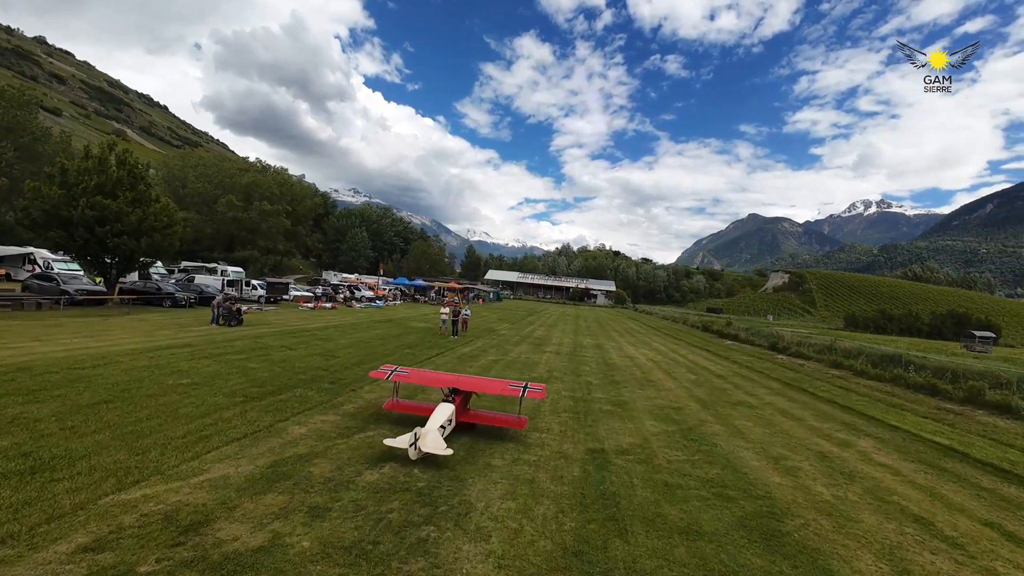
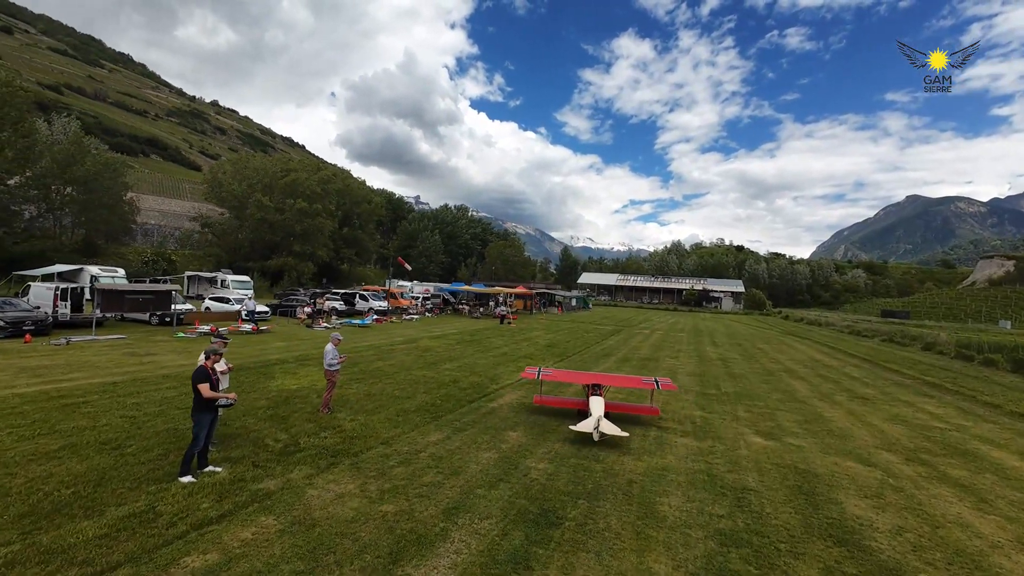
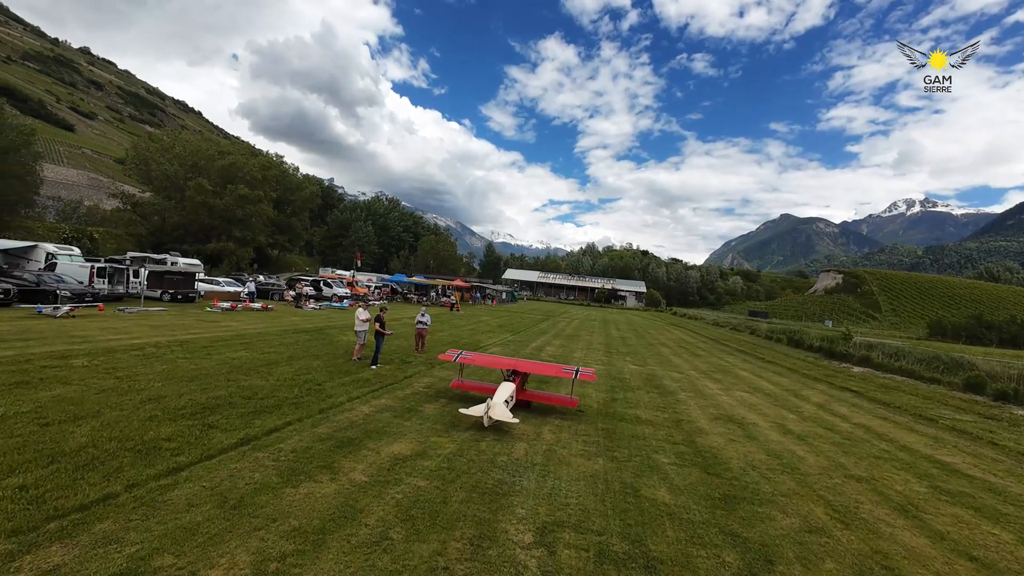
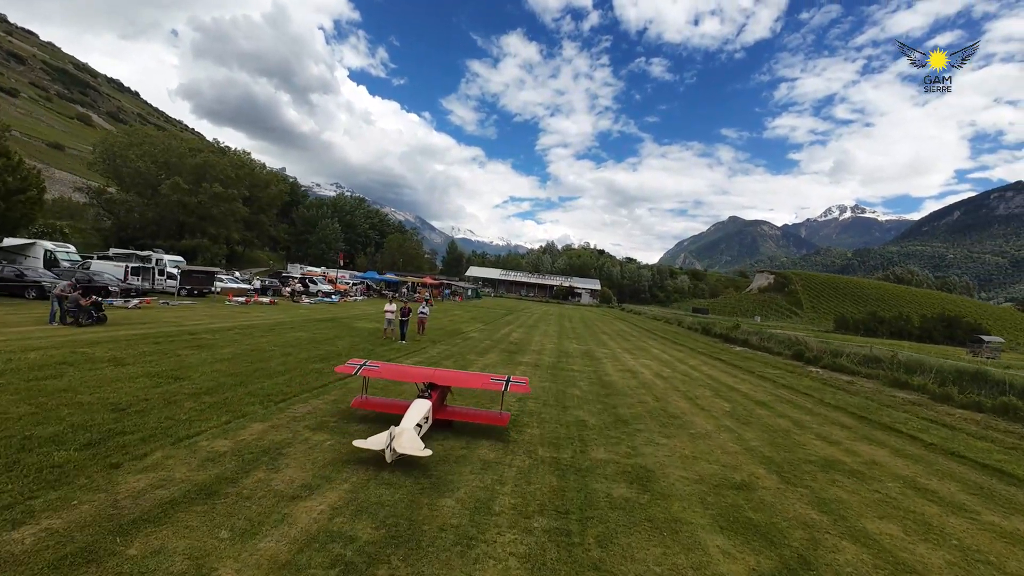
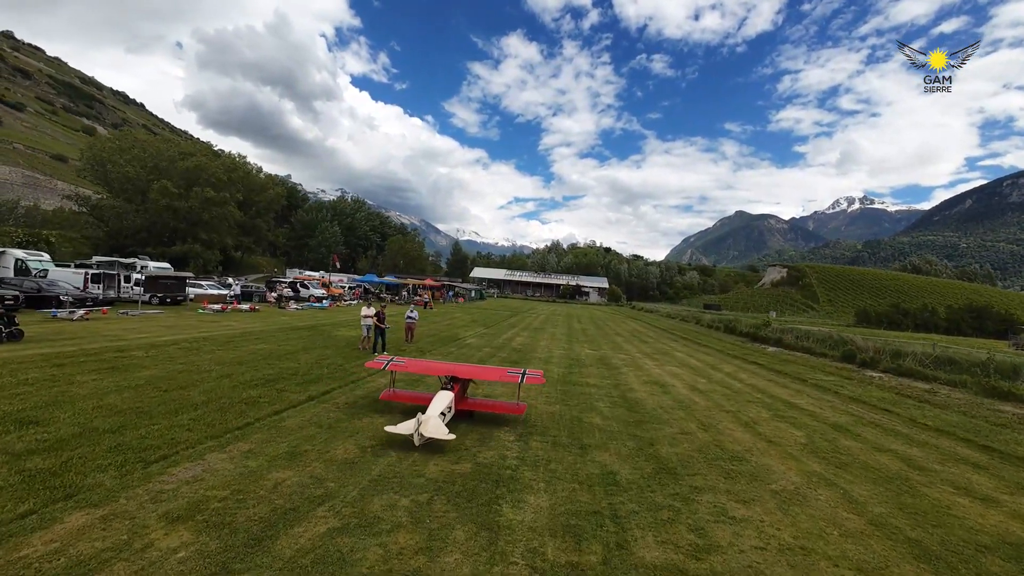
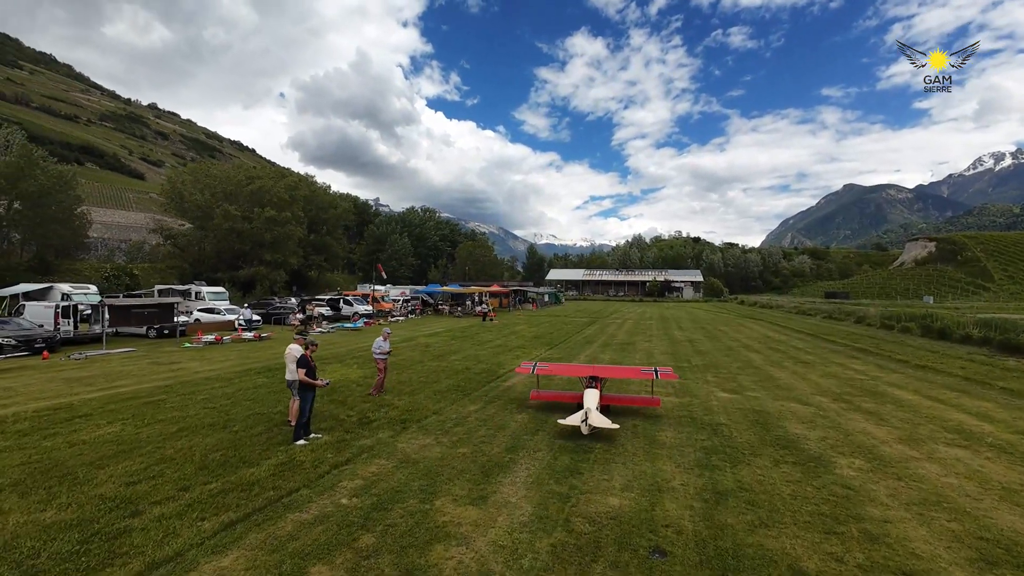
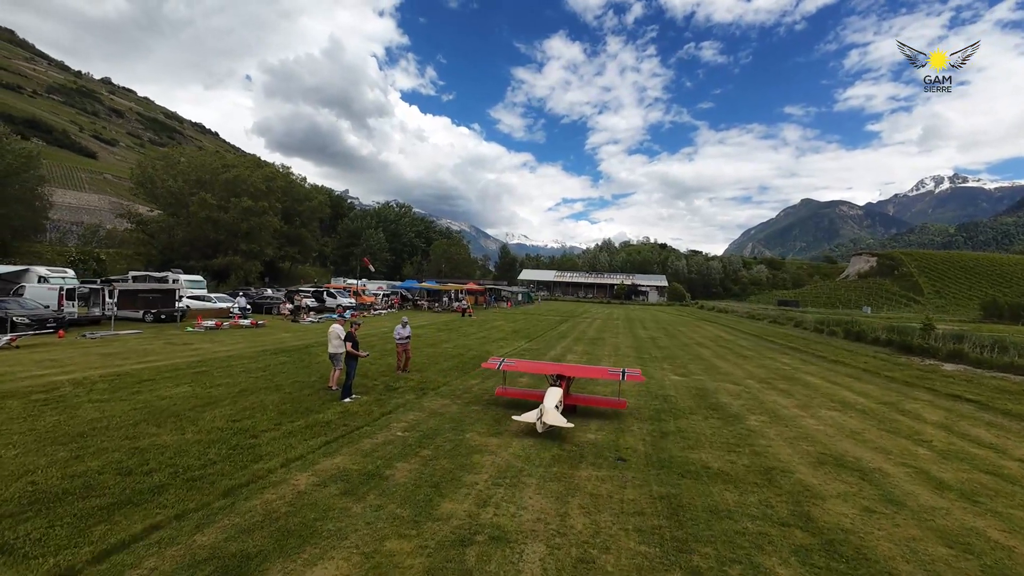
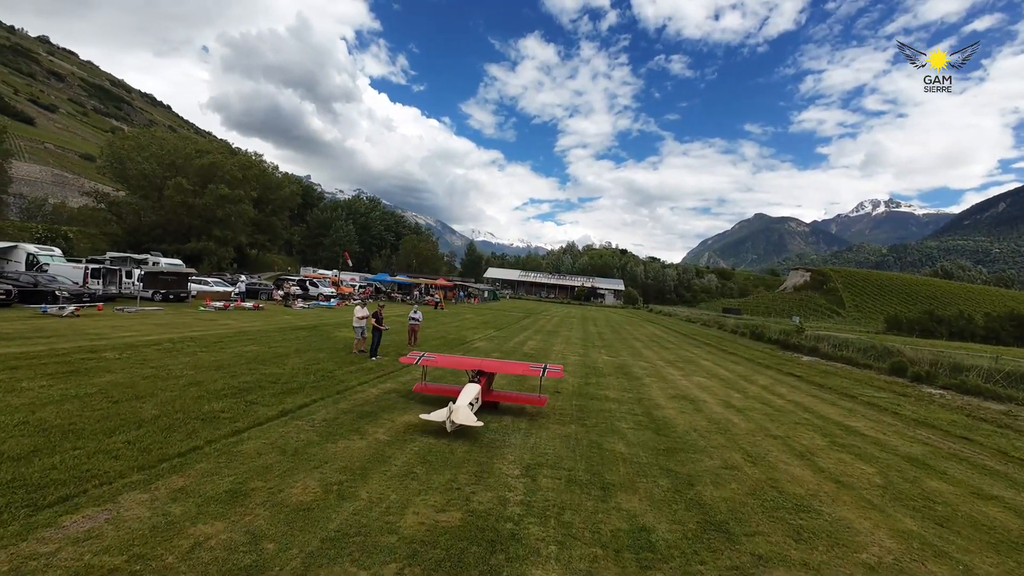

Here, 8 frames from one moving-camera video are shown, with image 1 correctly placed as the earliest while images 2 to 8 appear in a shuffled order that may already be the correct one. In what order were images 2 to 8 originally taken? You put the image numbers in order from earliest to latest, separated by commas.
4, 5, 8, 3, 7, 6, 2
